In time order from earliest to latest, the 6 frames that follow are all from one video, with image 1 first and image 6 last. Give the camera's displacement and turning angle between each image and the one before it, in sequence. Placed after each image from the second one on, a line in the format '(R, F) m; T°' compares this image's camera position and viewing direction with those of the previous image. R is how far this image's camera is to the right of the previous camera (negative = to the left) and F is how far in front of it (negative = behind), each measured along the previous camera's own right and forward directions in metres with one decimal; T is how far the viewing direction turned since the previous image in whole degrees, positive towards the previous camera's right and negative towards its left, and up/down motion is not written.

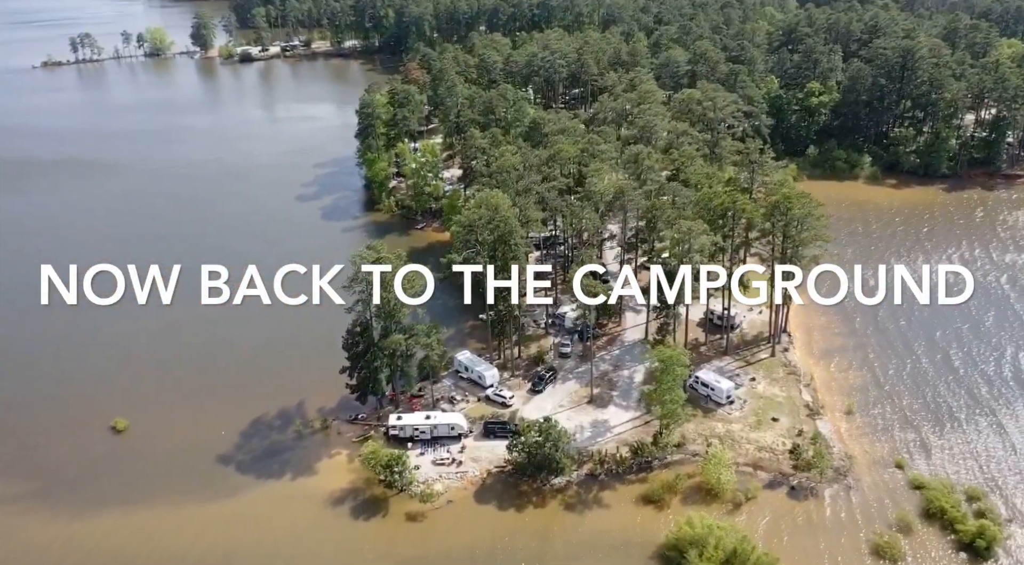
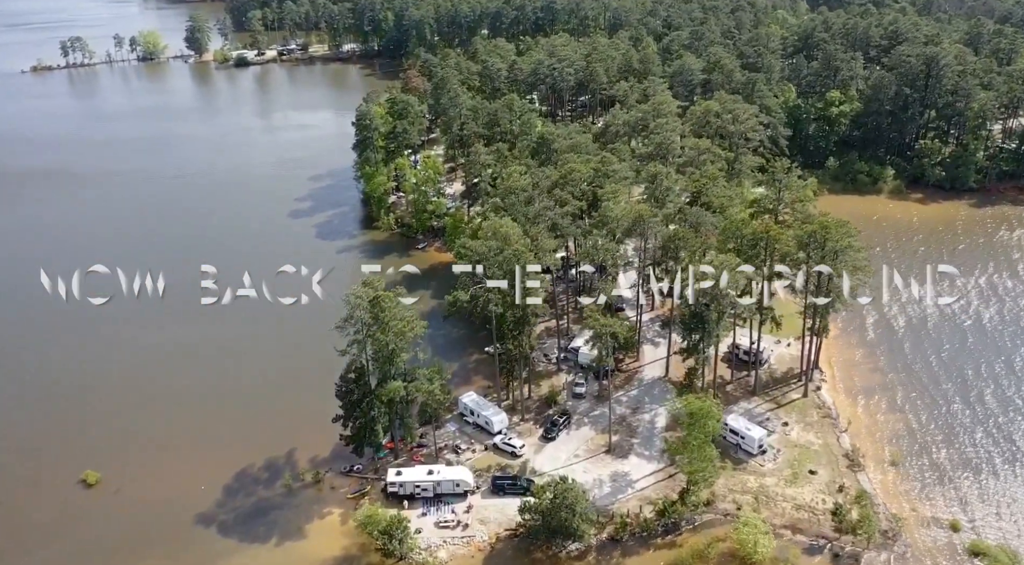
(-0.6, +5.1) m; 0°
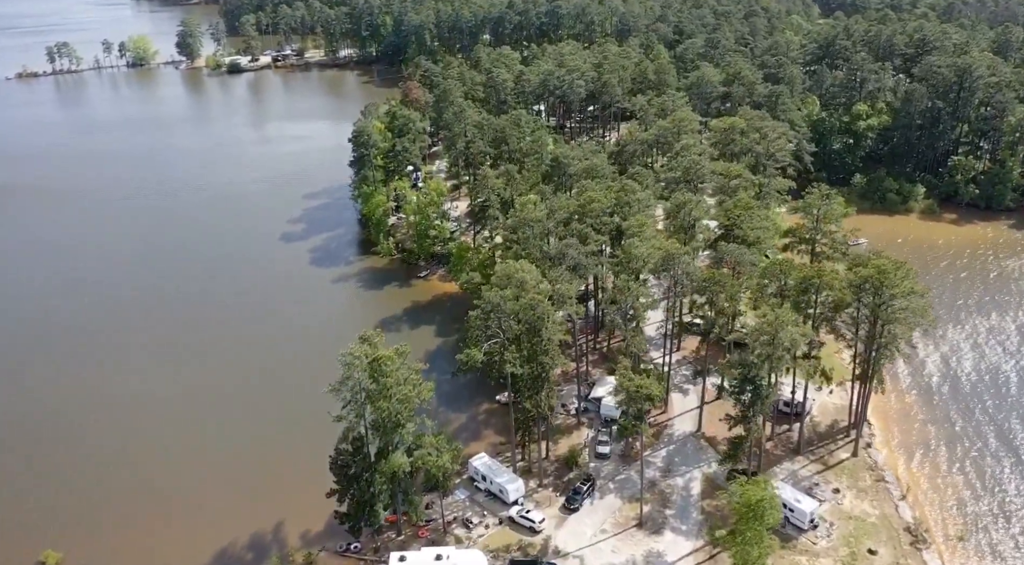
(-1.1, +6.2) m; 0°
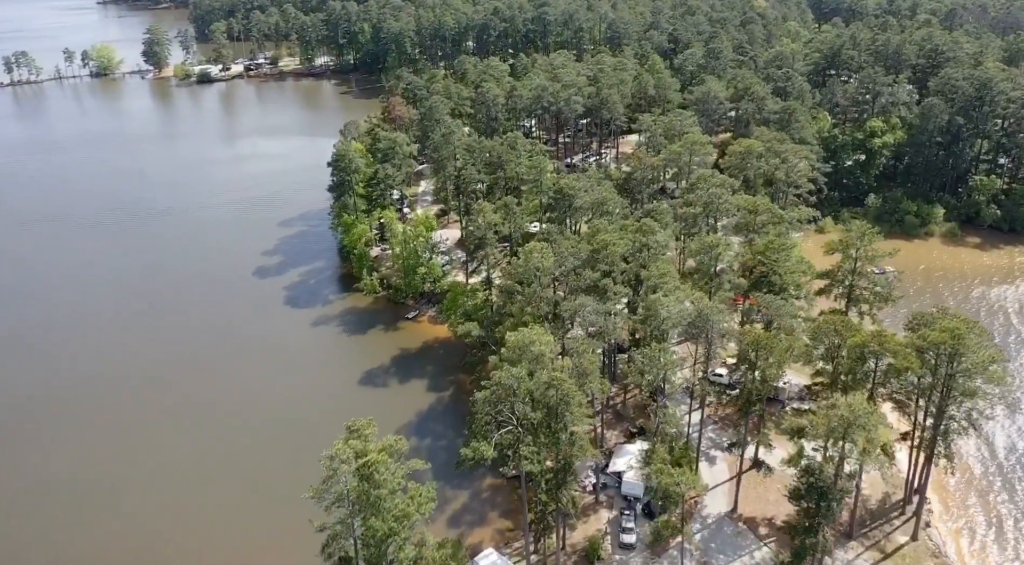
(-1.5, +7.2) m; +1°
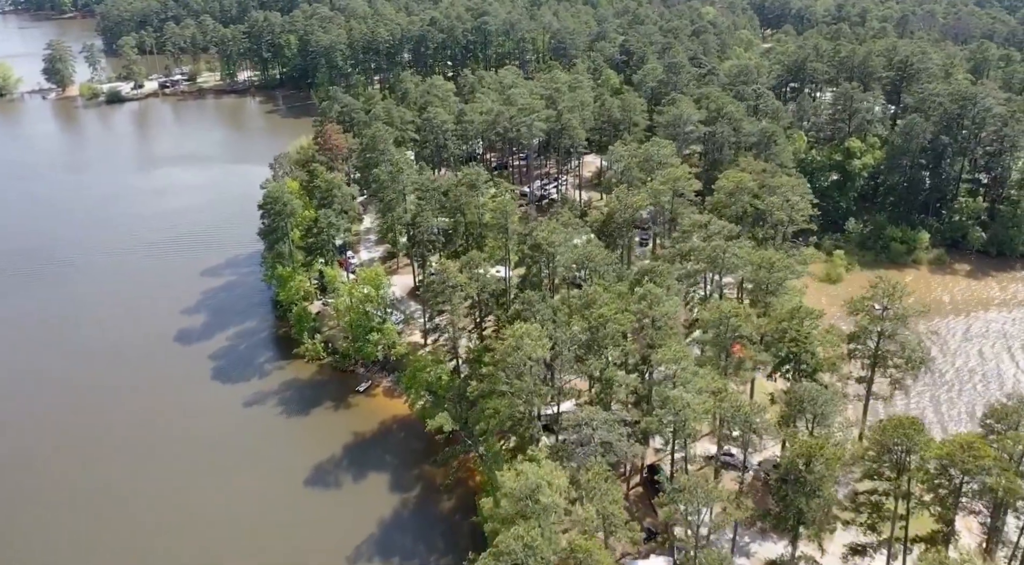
(-2.2, +9.3) m; +4°
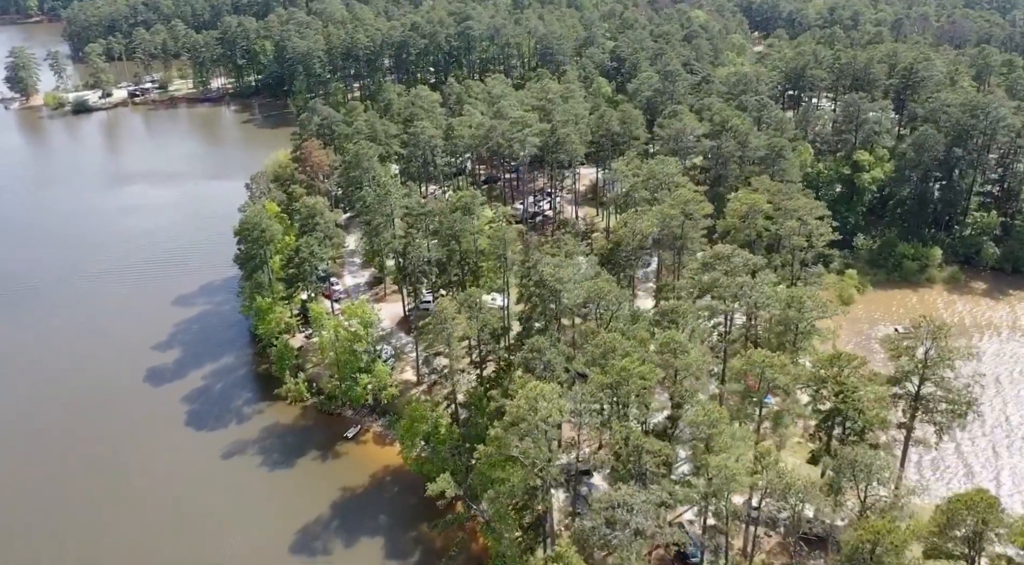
(-1.4, +4.8) m; +1°
